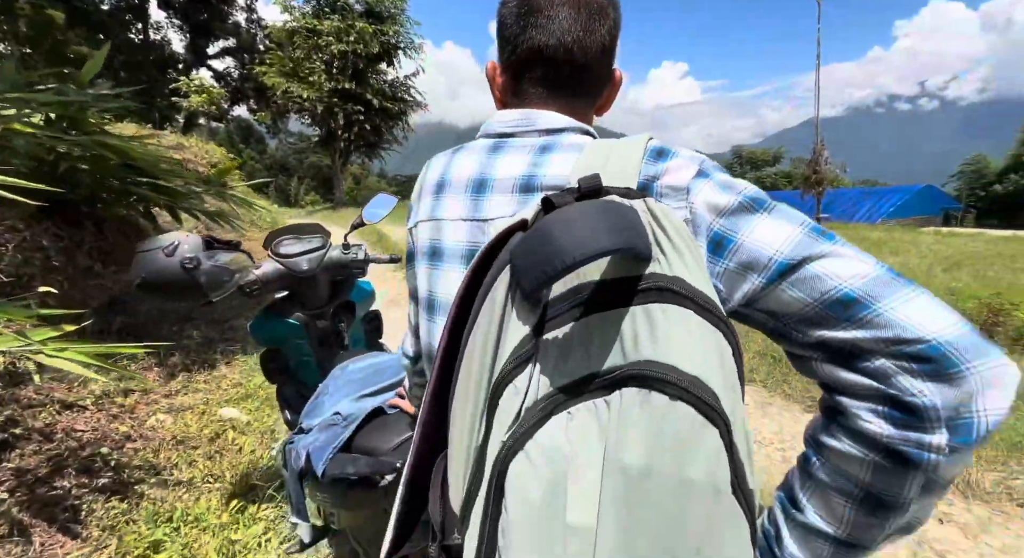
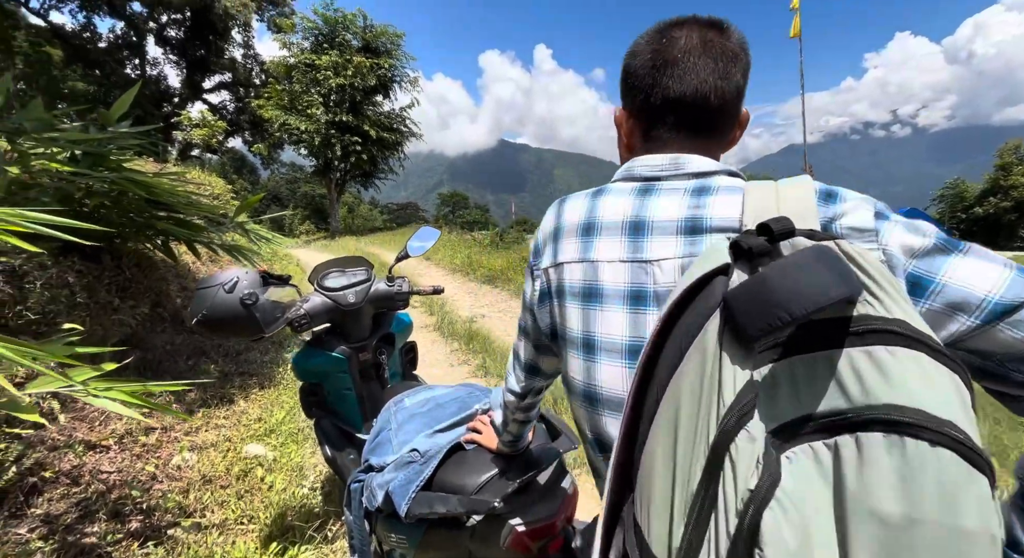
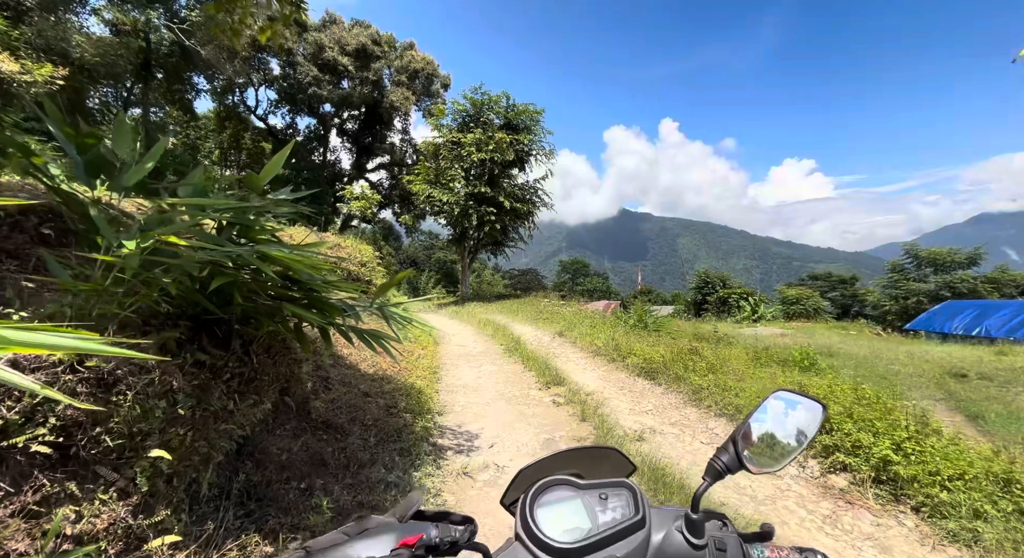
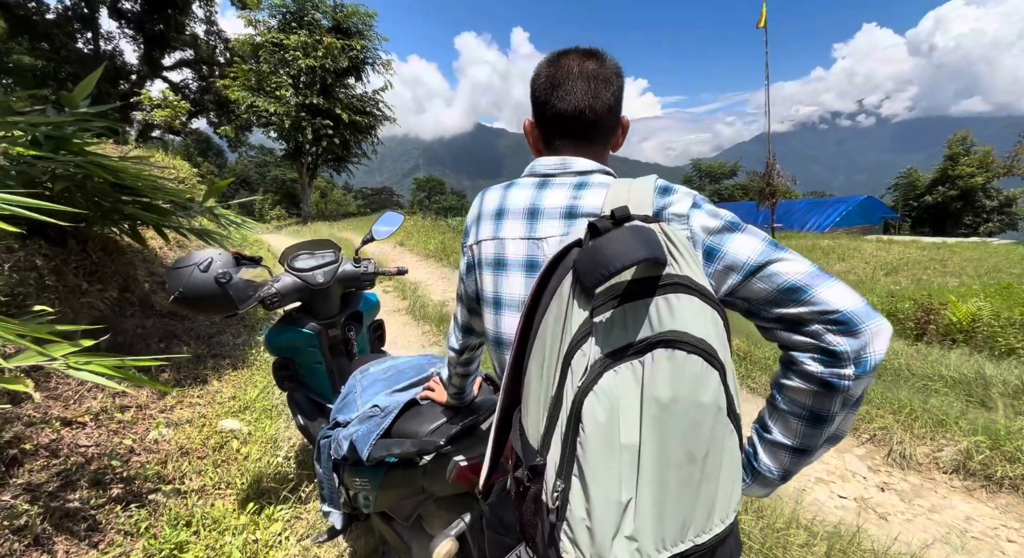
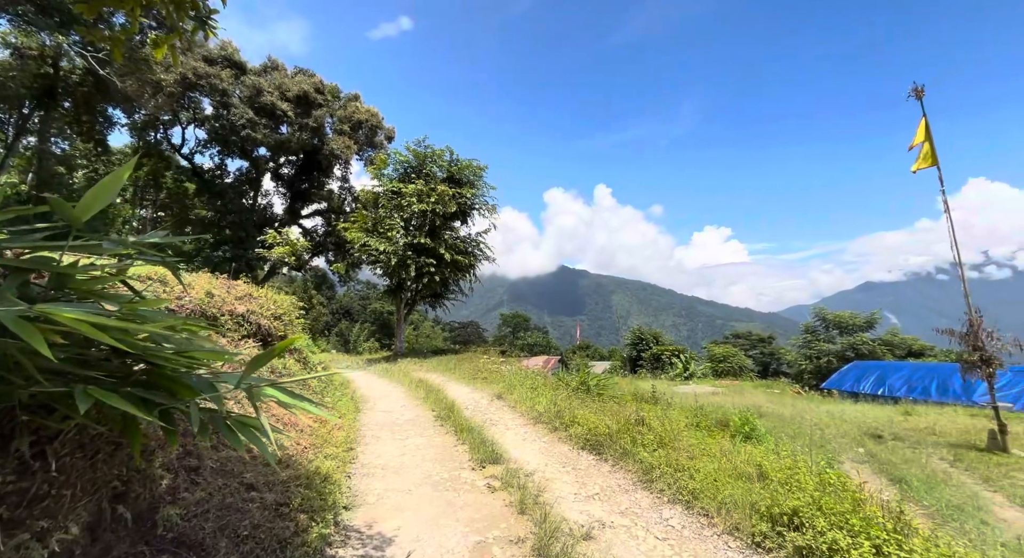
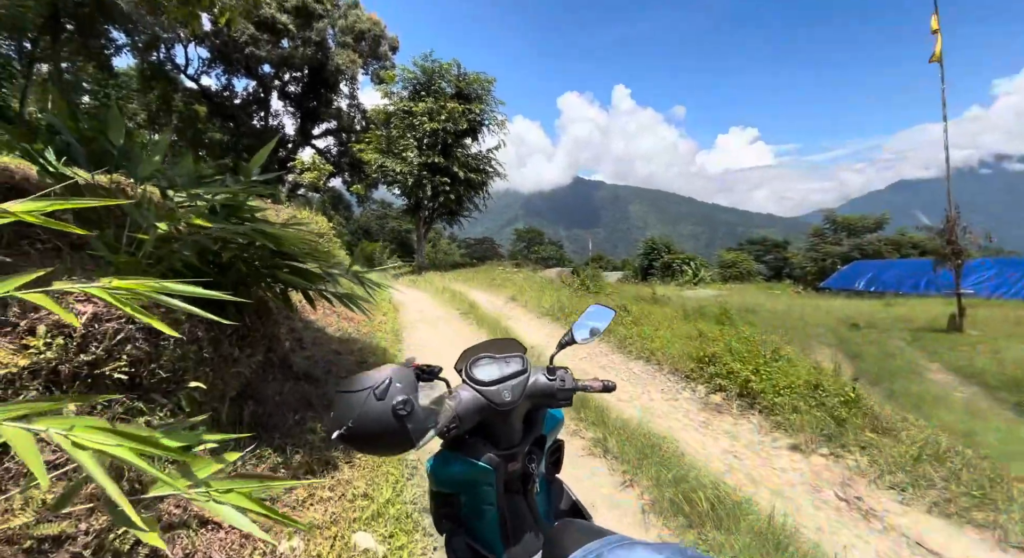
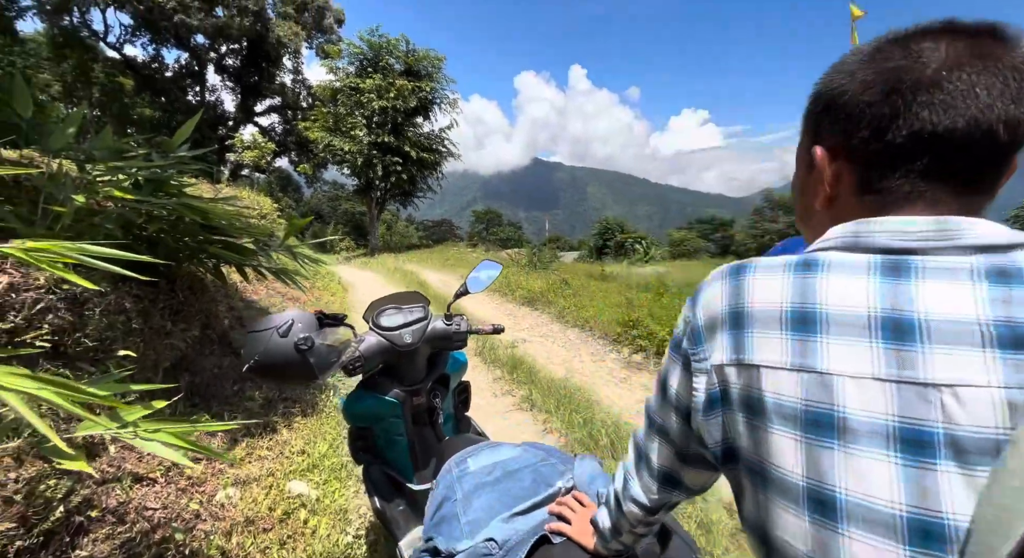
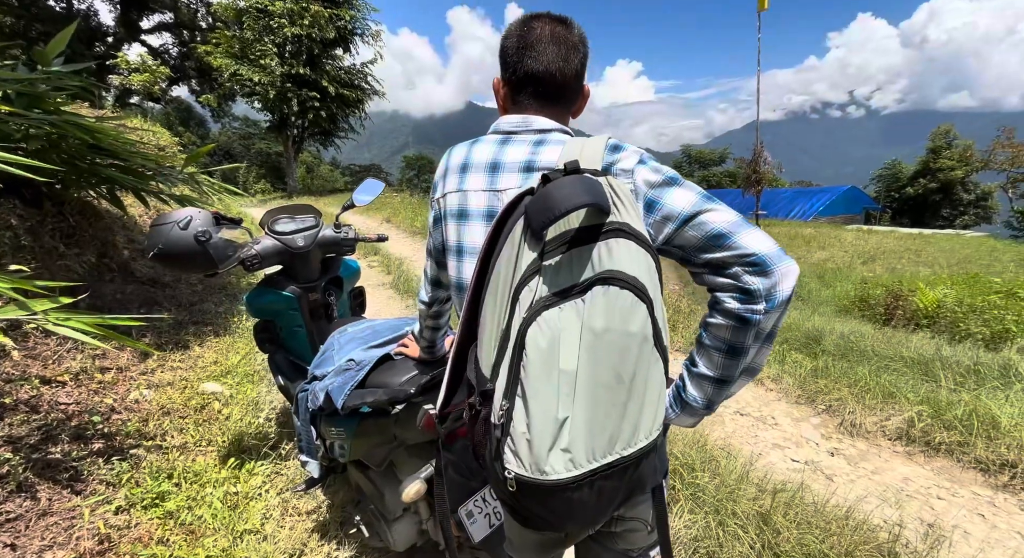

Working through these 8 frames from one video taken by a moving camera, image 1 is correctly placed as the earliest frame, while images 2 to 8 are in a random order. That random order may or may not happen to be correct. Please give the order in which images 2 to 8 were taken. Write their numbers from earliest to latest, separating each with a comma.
8, 4, 2, 7, 6, 3, 5
